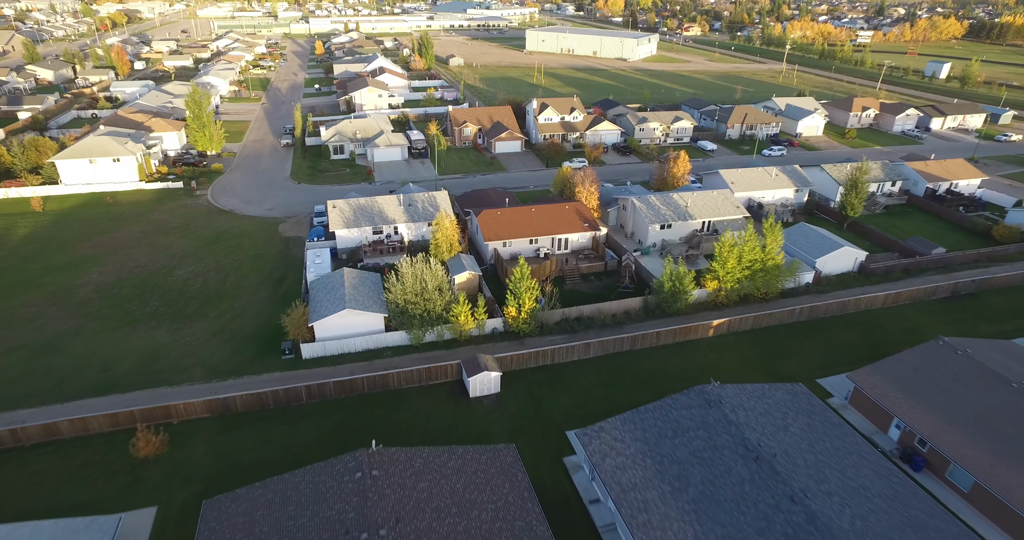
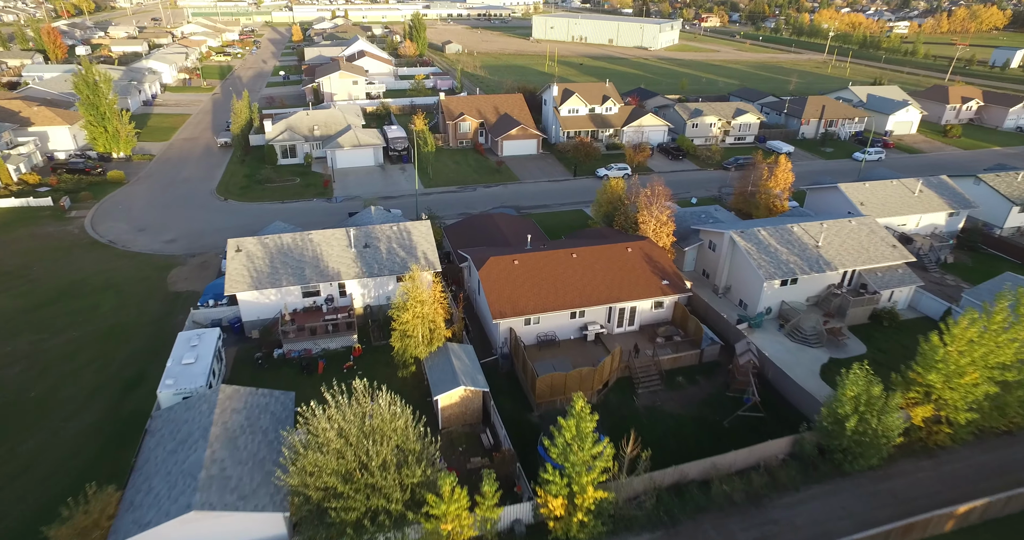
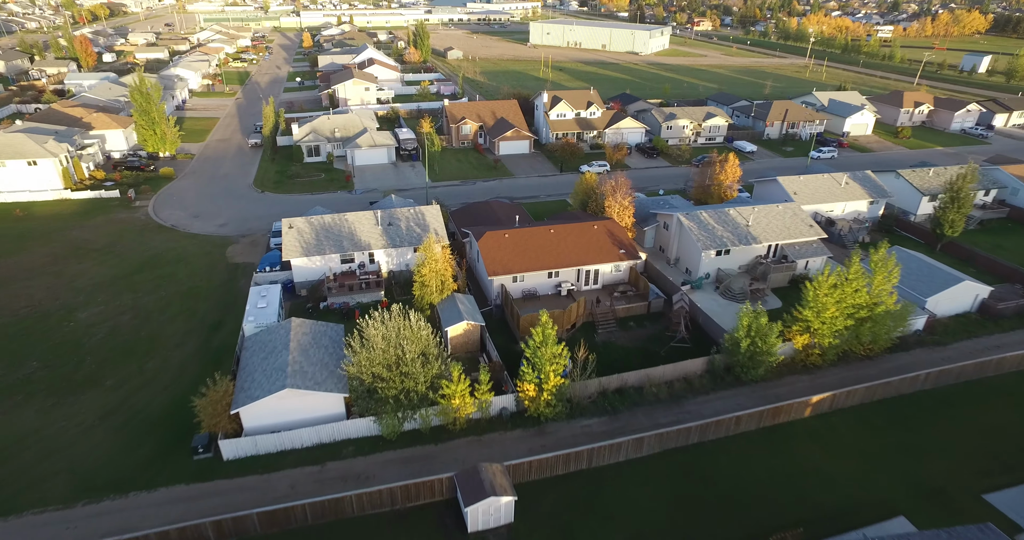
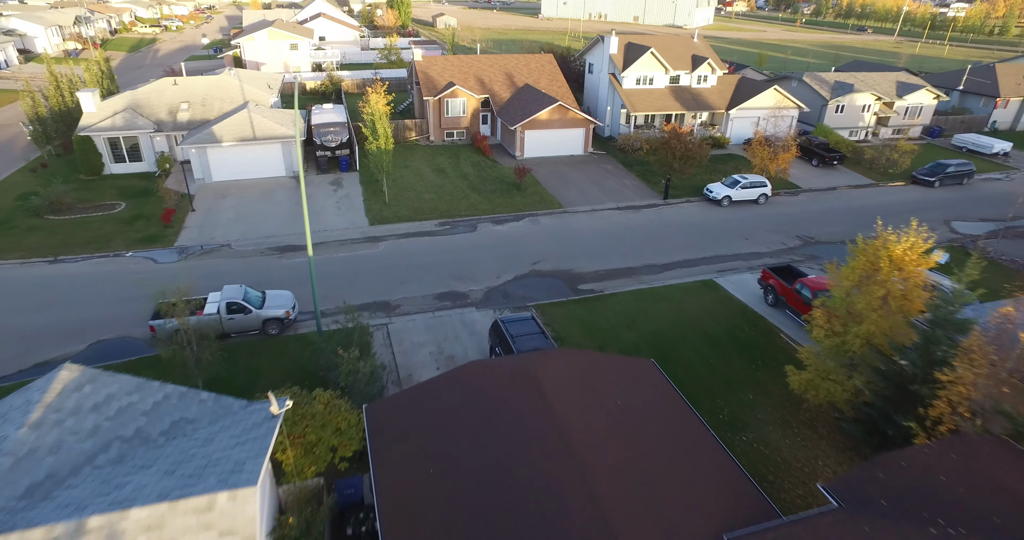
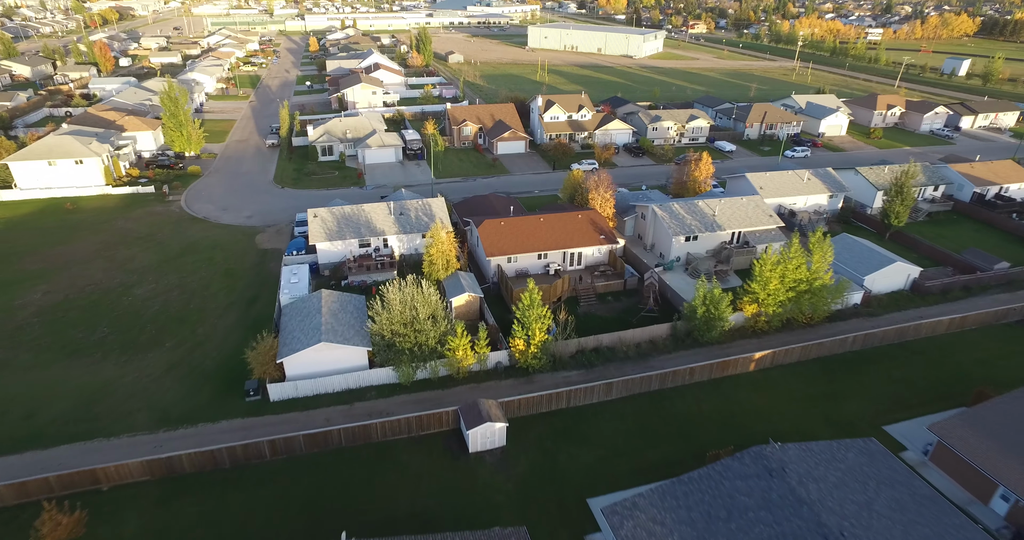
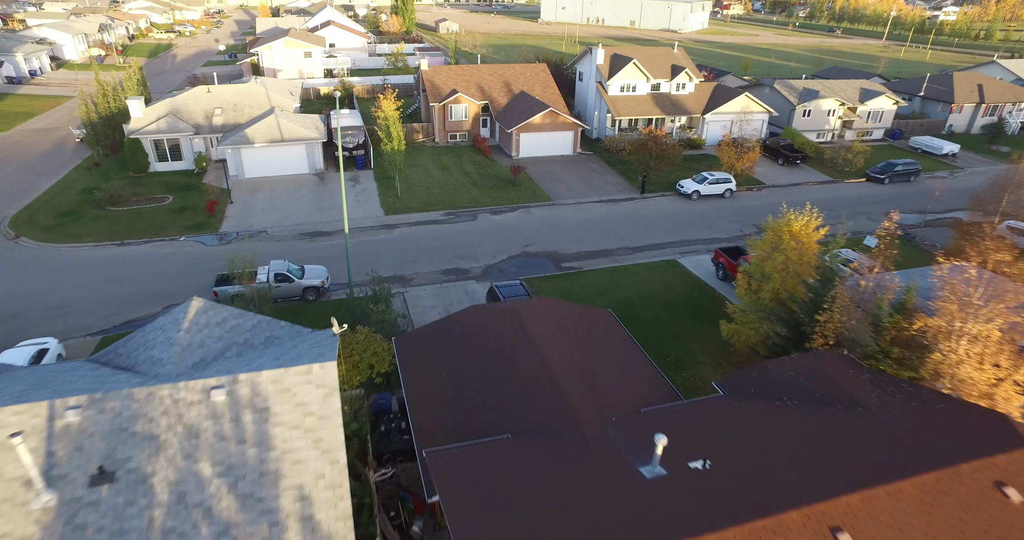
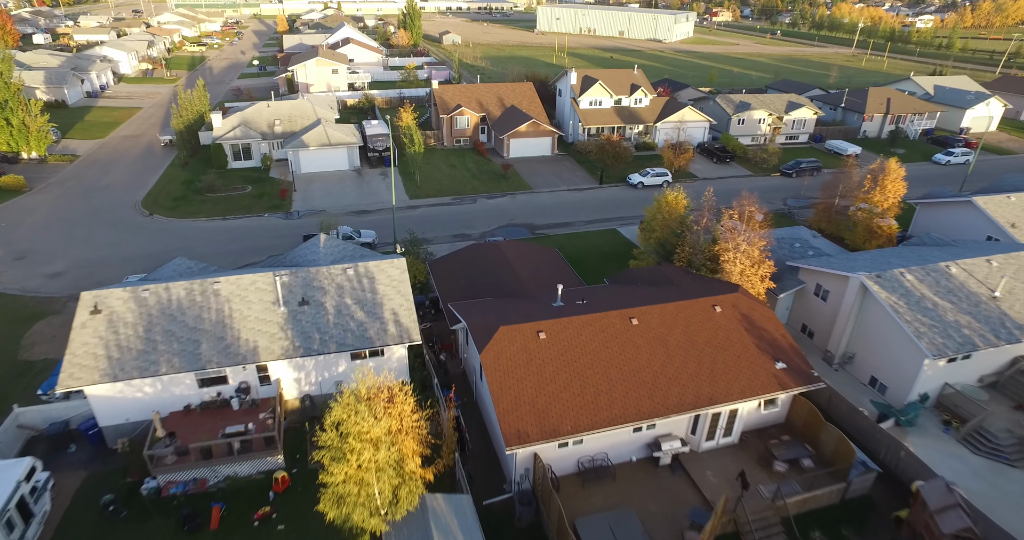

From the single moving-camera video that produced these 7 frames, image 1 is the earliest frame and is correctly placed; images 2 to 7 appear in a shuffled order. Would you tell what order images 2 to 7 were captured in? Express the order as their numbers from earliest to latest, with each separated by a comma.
5, 3, 2, 7, 6, 4
